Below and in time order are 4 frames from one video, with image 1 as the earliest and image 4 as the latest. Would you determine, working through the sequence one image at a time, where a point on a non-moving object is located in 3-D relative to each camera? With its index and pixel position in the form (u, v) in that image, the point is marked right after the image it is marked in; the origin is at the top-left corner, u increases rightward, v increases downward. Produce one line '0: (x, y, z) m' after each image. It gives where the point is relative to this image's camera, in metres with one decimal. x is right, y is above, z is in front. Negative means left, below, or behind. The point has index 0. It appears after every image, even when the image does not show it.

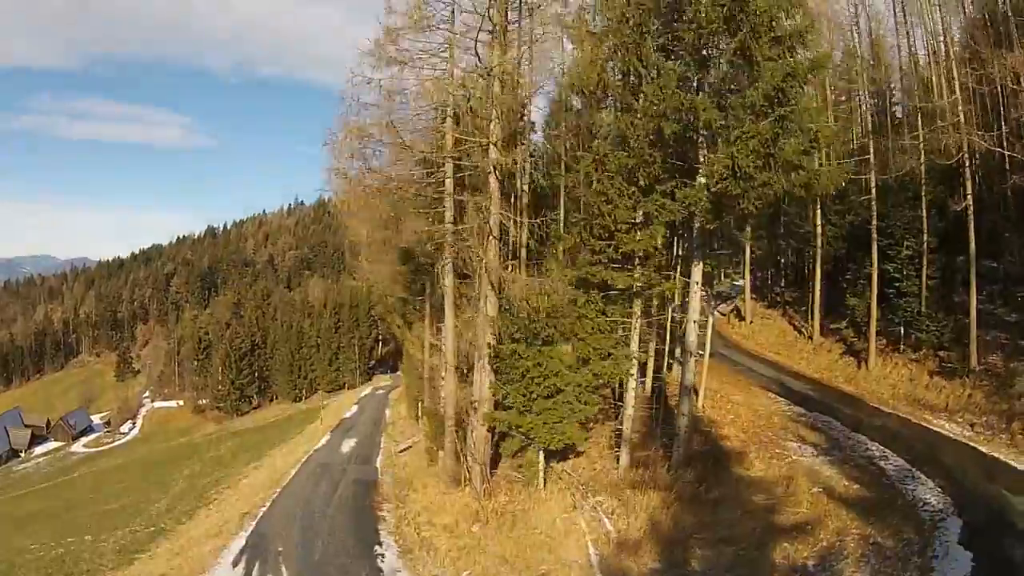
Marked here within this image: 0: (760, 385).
0: (+6.3, -2.5, +16.8) m
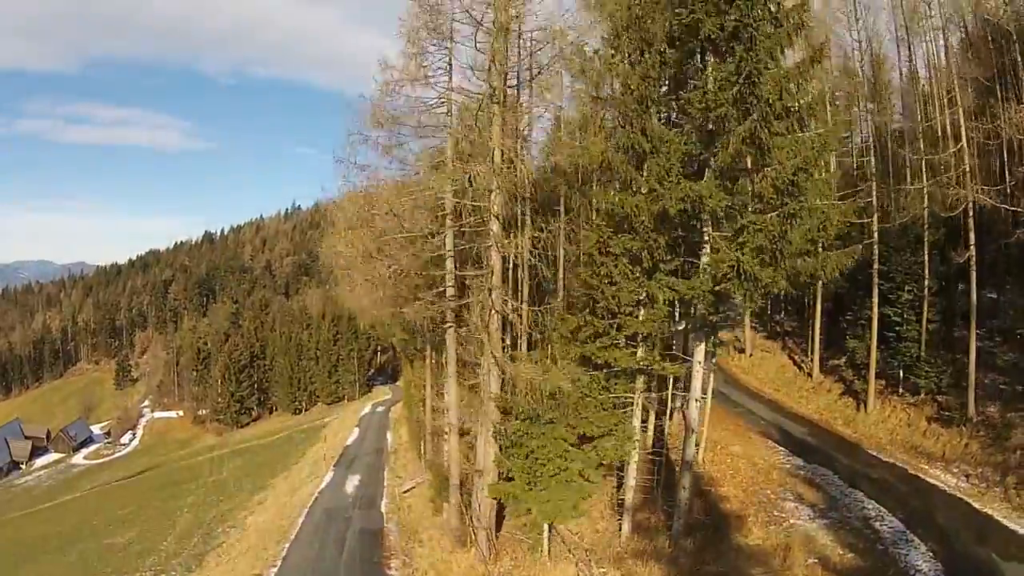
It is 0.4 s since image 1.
0: (+6.4, -3.7, +17.1) m
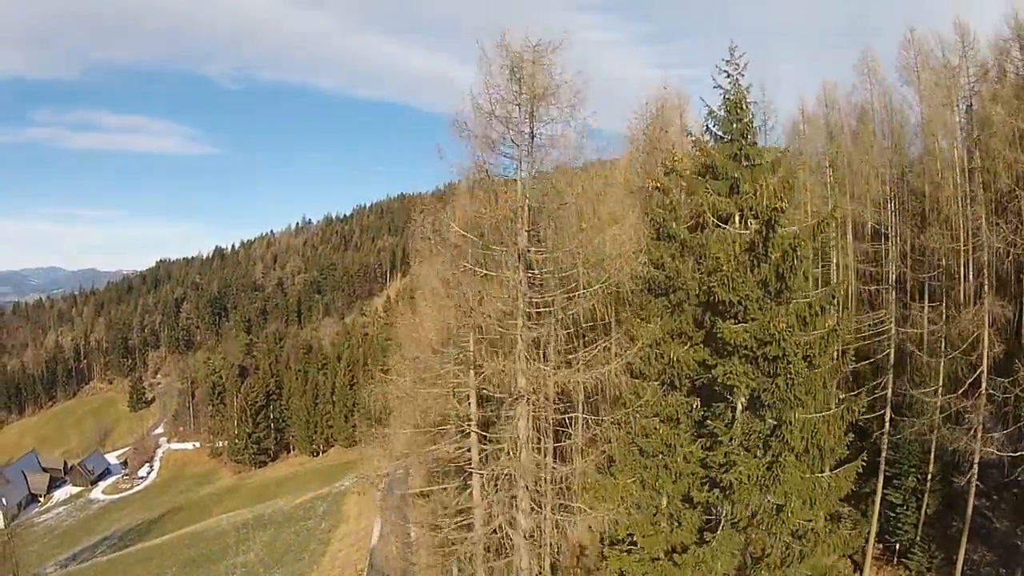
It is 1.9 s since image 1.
0: (+7.1, -8.9, +18.4) m
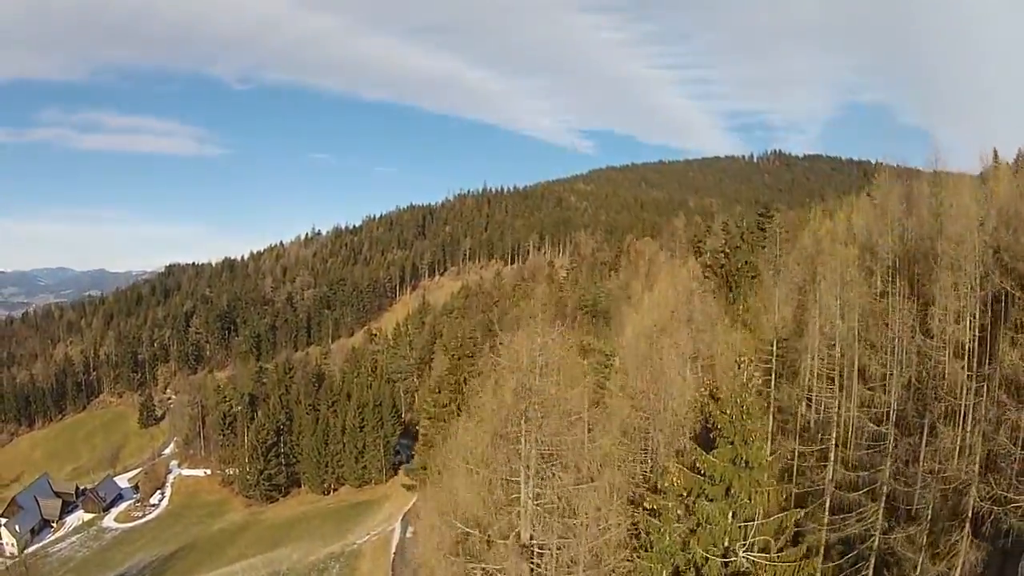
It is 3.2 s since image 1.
0: (+7.7, -13.9, +19.0) m
